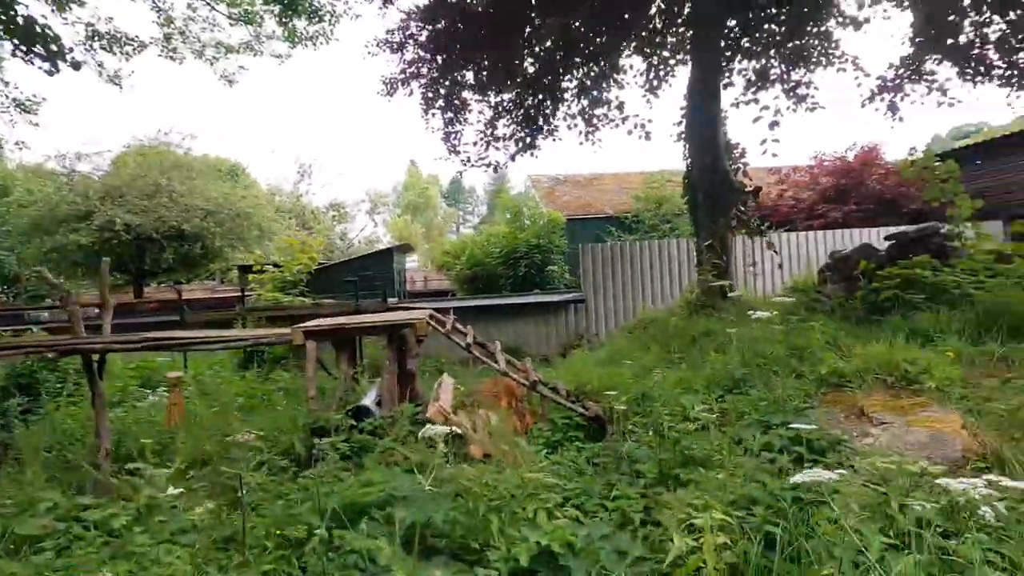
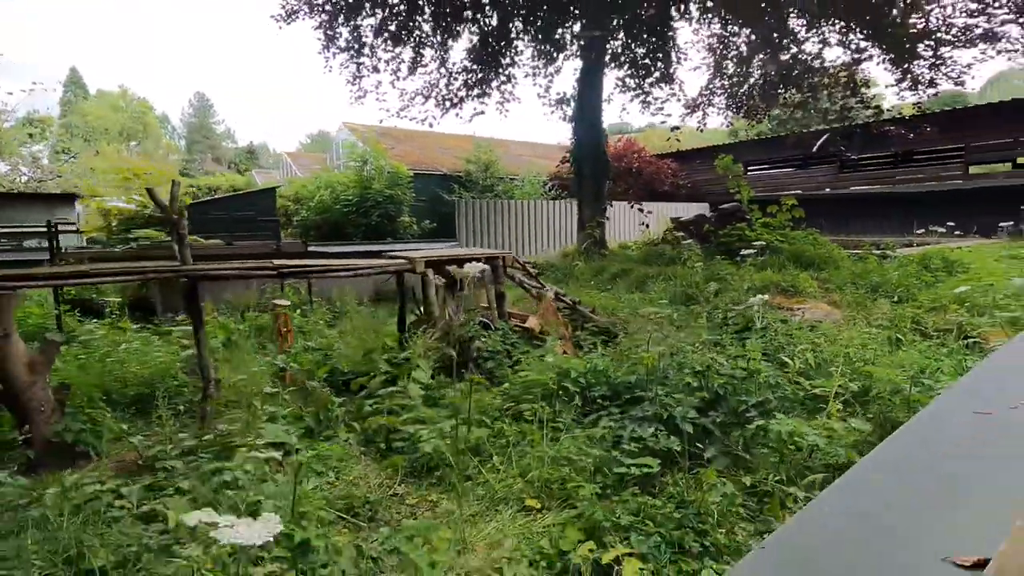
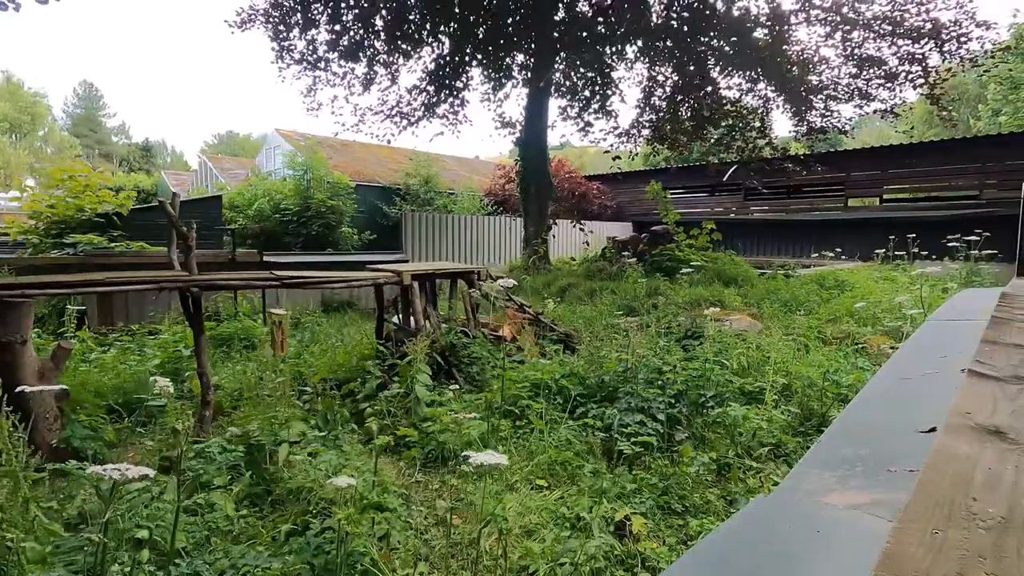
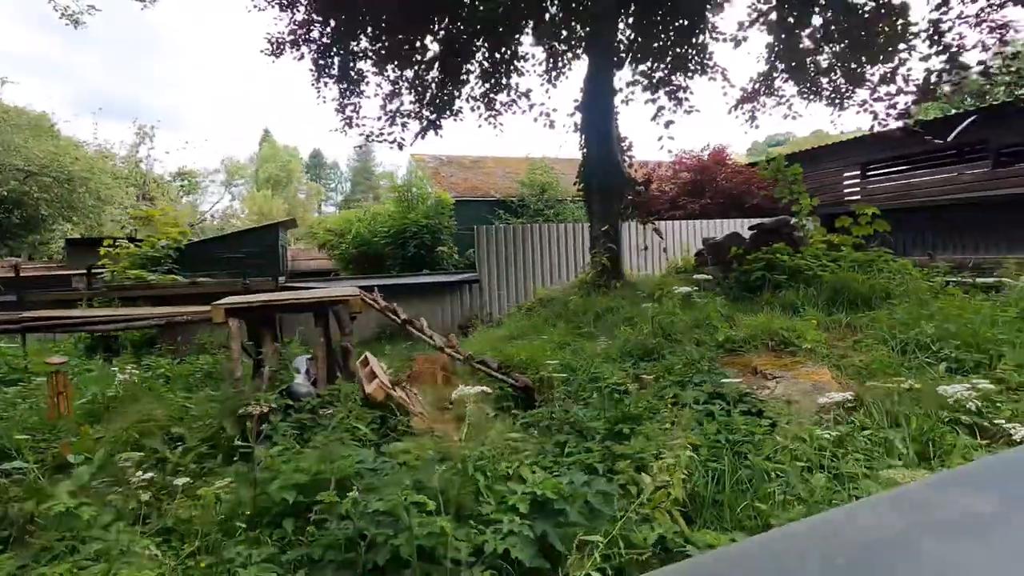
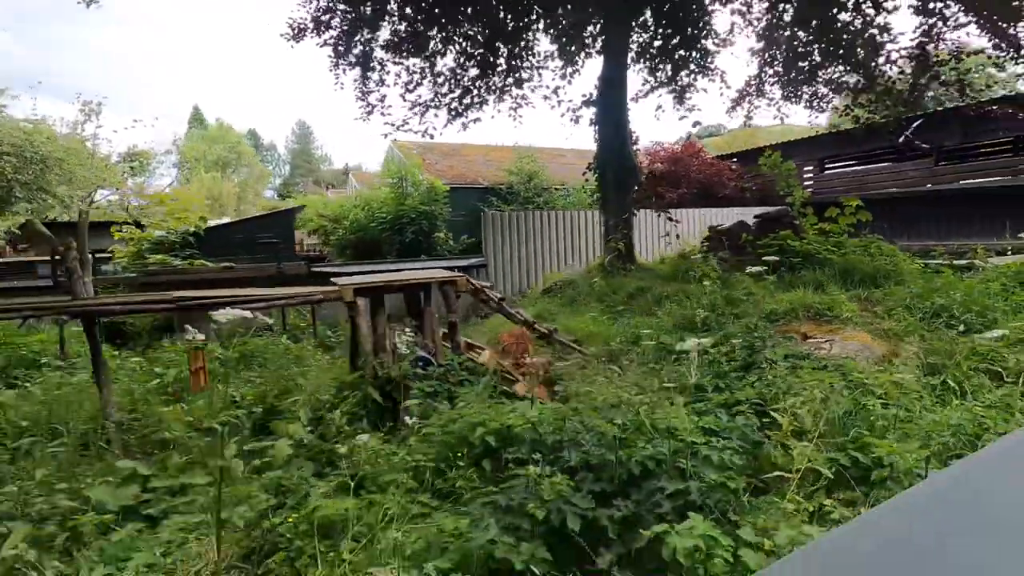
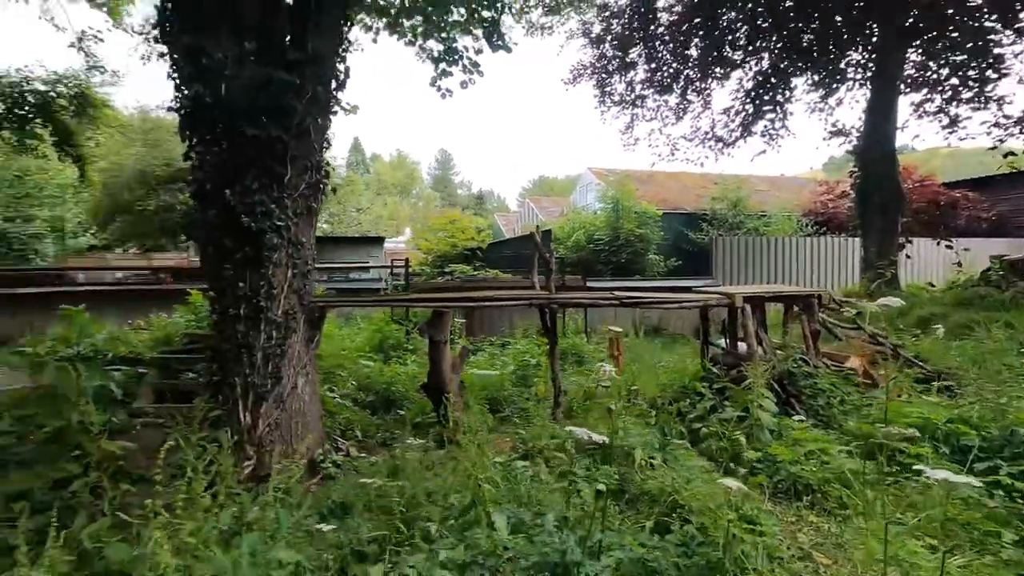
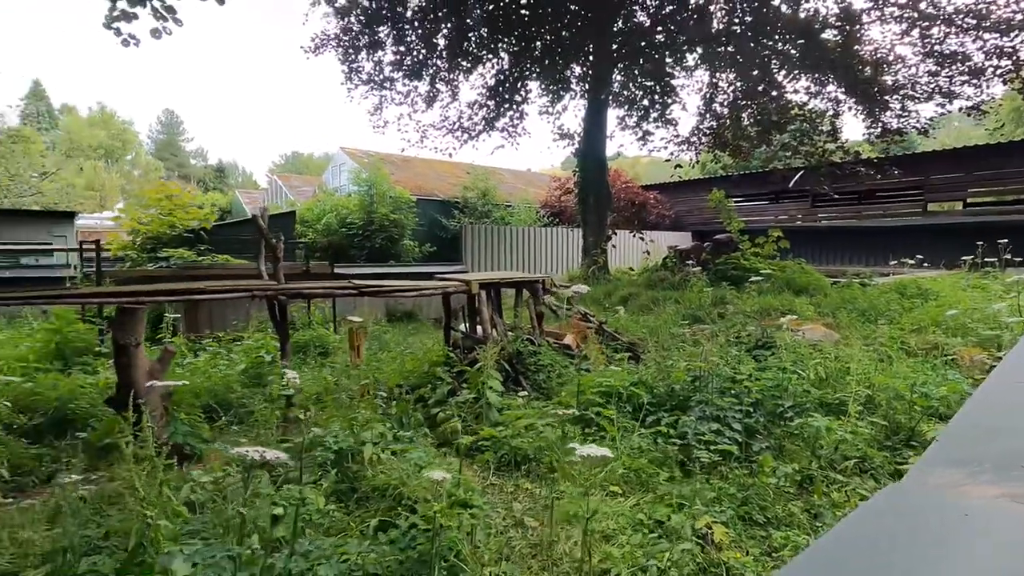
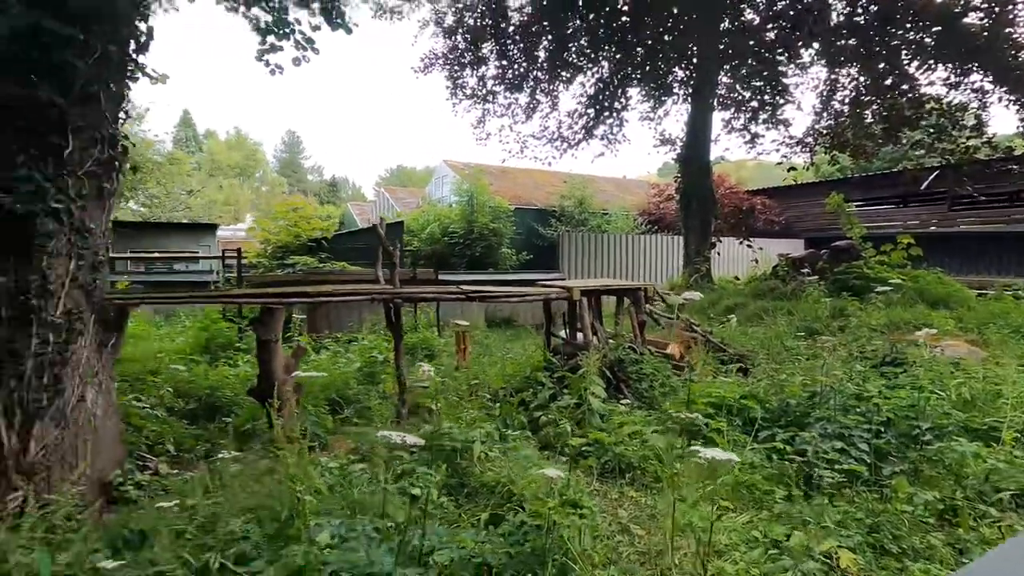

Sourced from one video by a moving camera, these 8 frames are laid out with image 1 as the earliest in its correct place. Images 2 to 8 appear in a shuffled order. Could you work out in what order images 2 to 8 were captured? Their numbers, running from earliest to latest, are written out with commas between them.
4, 5, 2, 3, 7, 8, 6
